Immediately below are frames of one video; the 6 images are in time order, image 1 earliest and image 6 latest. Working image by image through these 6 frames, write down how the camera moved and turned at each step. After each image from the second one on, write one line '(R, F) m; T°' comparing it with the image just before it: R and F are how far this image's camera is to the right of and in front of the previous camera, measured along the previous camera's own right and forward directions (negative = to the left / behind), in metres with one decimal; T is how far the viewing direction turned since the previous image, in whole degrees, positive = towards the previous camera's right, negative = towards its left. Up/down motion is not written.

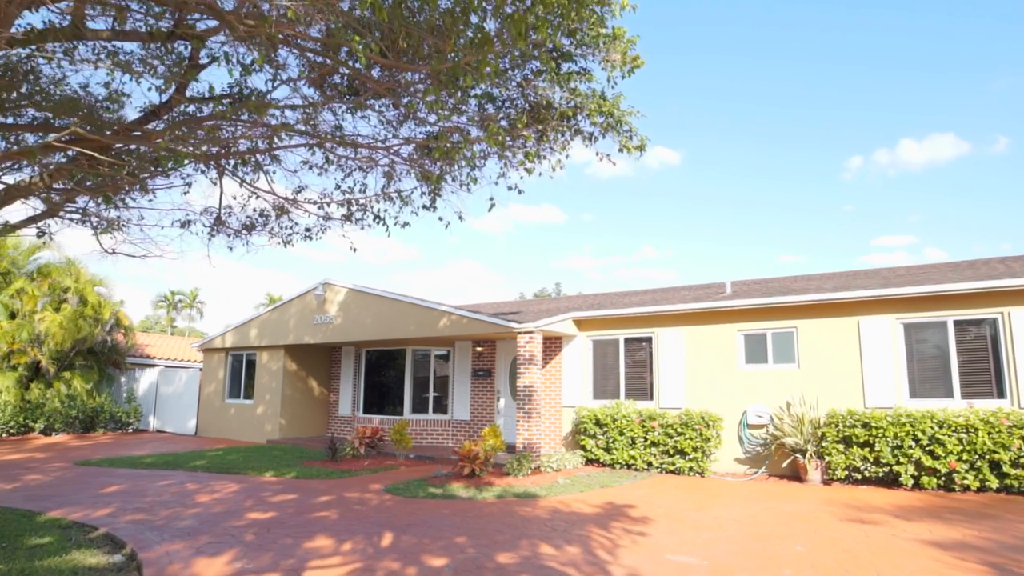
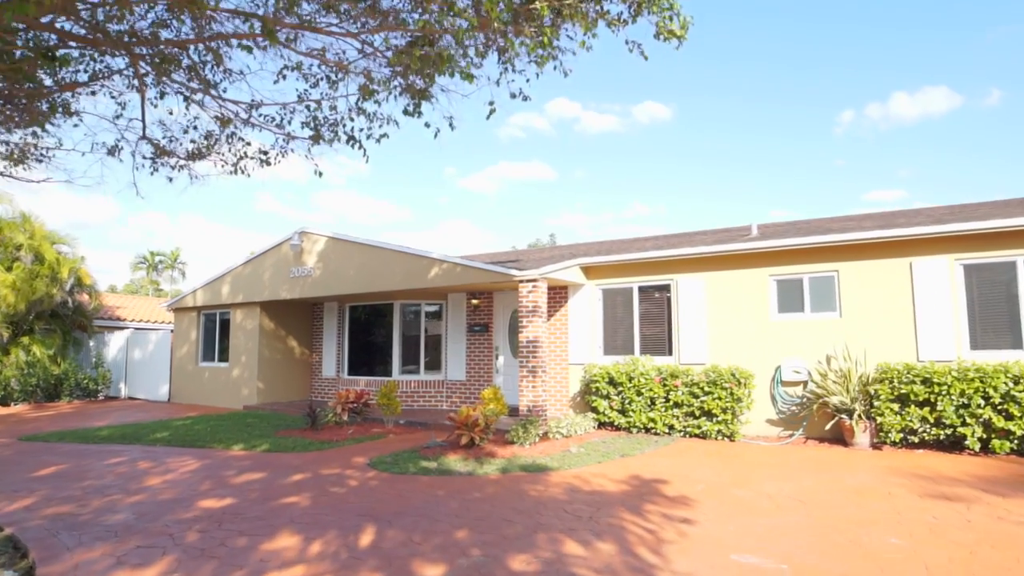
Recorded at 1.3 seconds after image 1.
(-0.1, +1.6) m; +1°
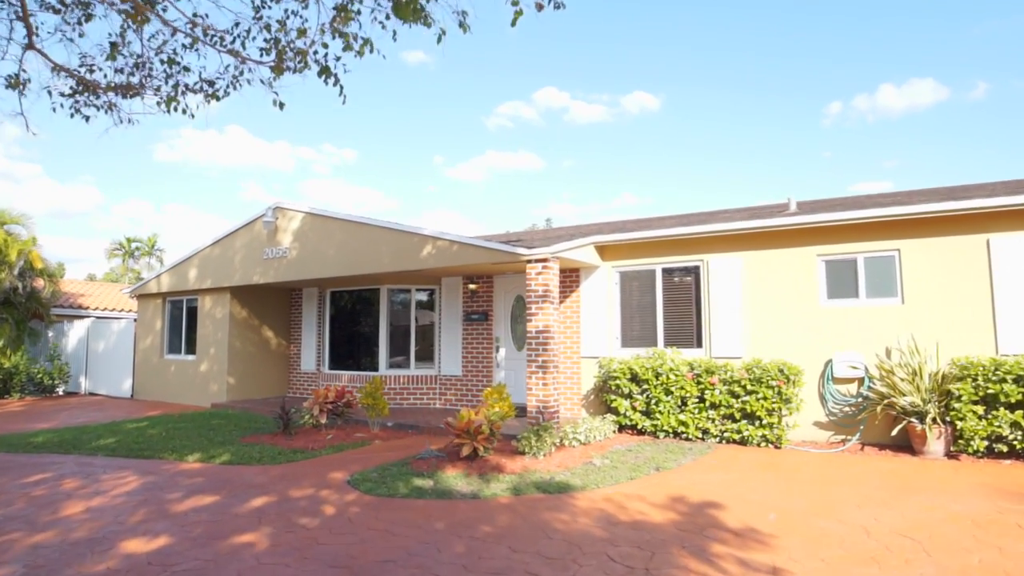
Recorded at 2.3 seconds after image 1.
(-0.3, +1.6) m; +1°
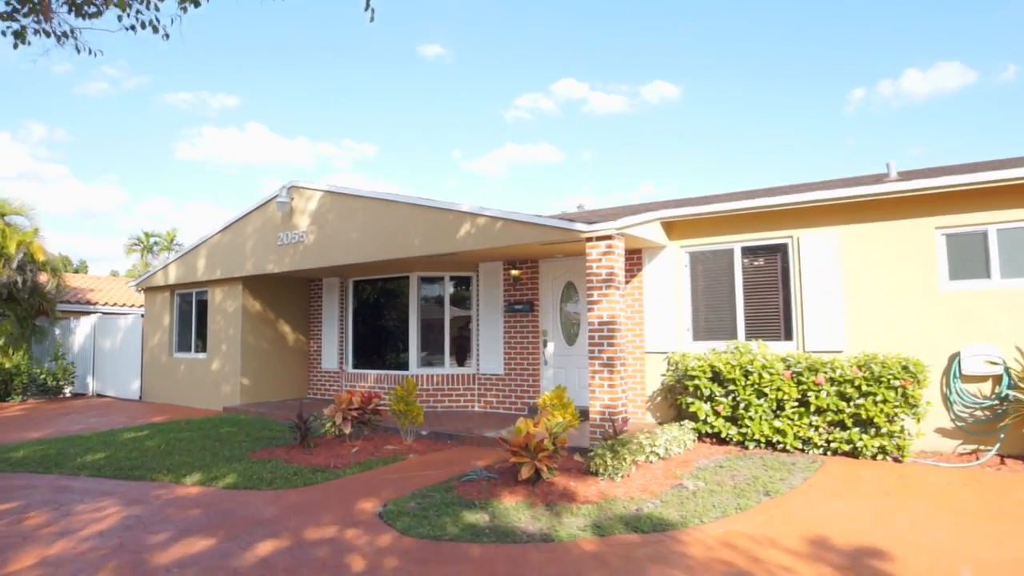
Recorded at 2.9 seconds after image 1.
(-0.4, +1.5) m; -2°
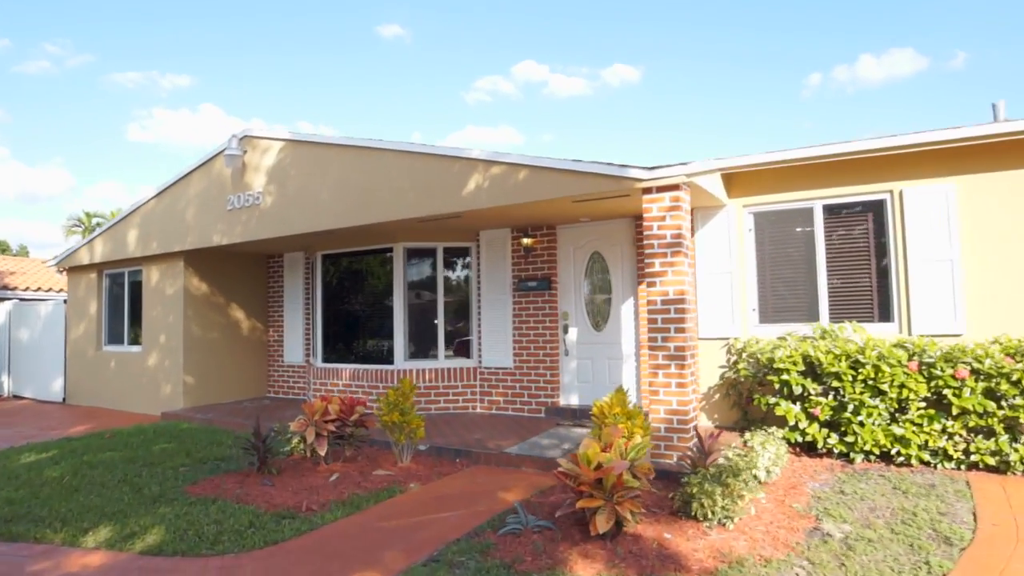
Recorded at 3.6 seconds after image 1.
(-0.6, +2.1) m; +3°
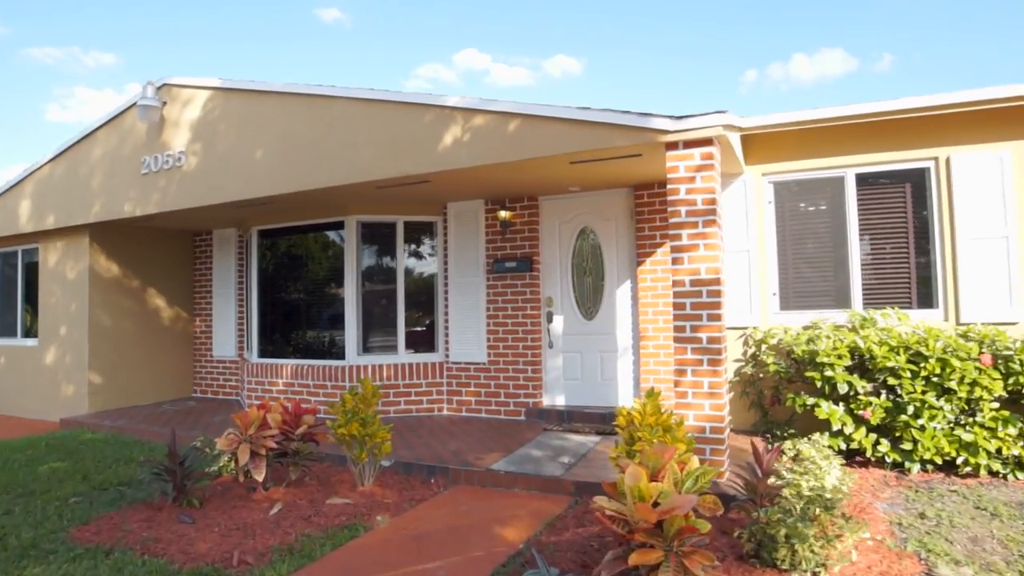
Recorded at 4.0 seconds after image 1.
(-0.4, +1.2) m; +5°
